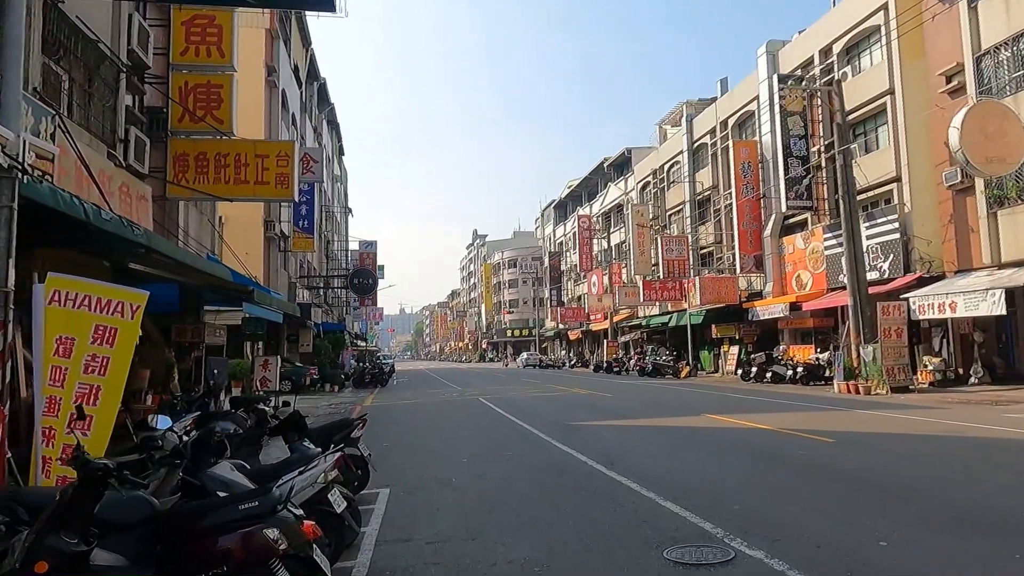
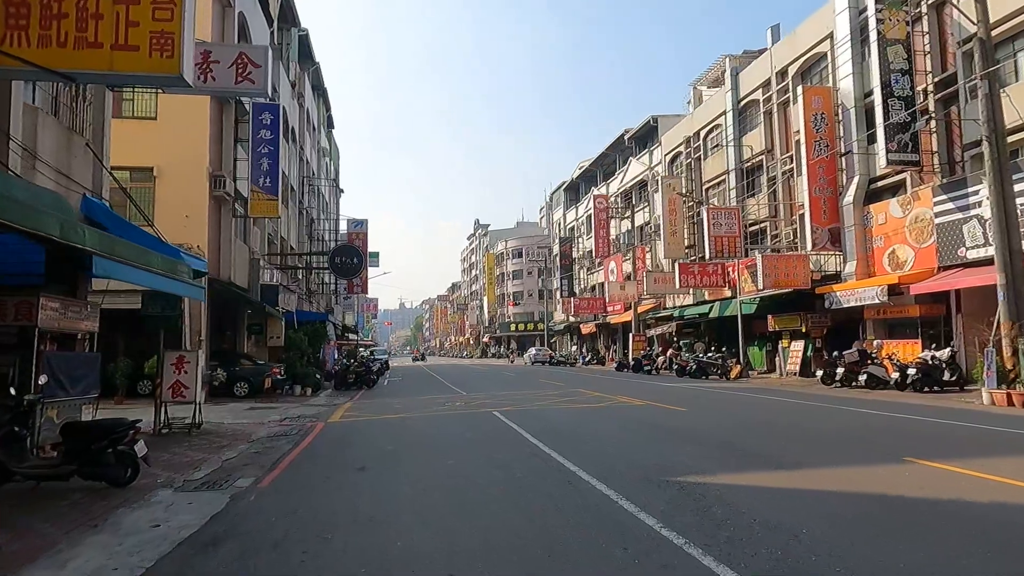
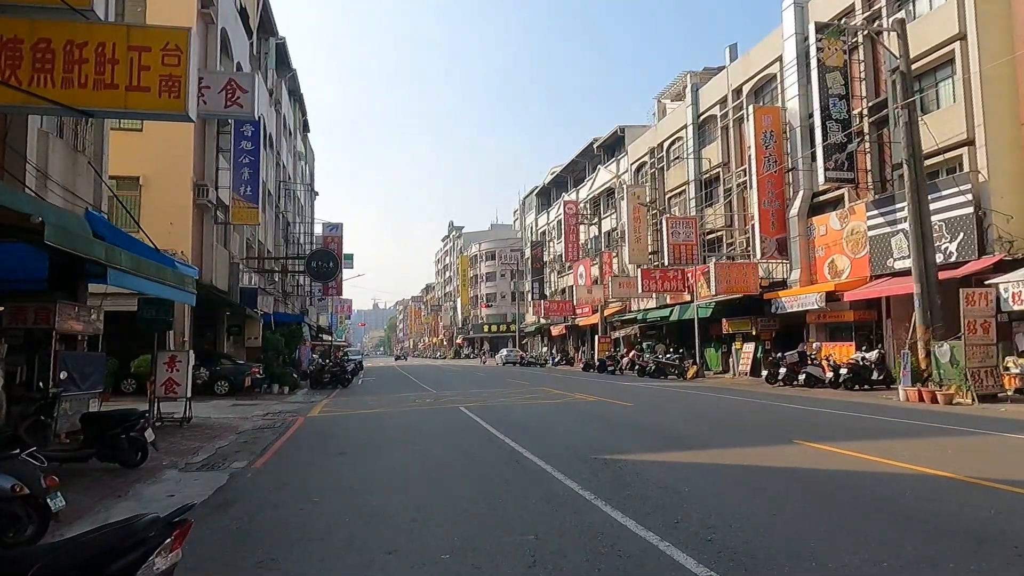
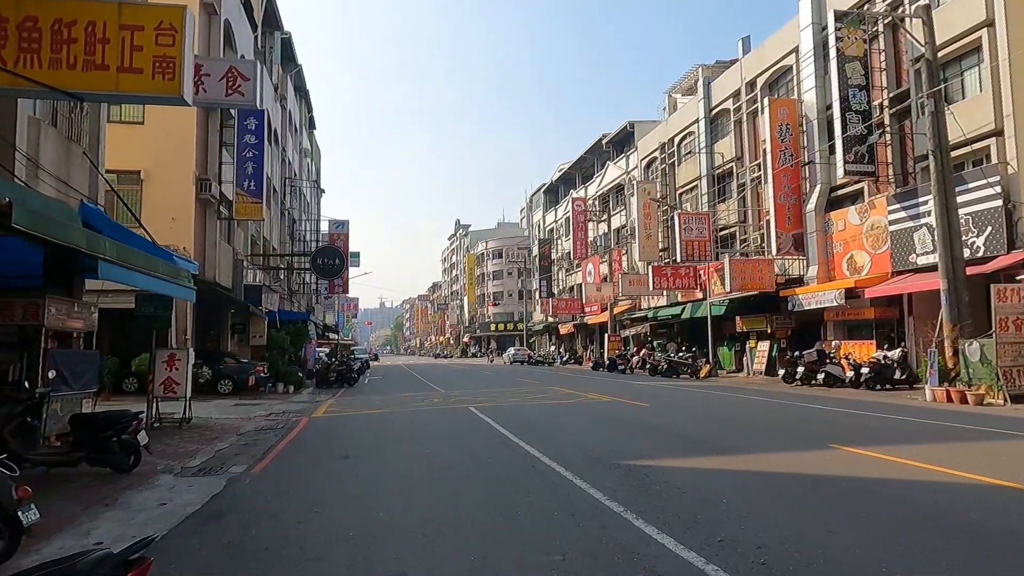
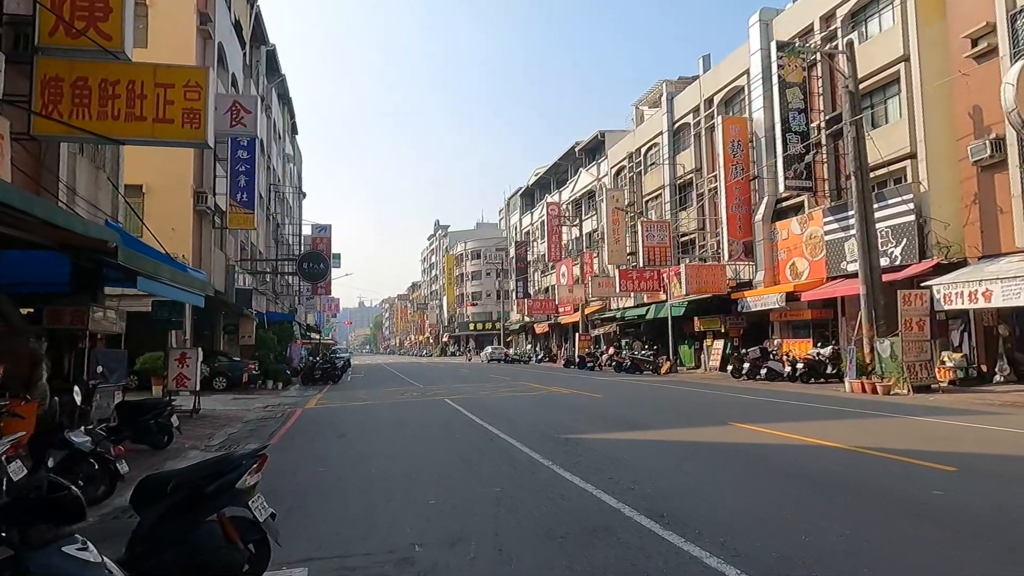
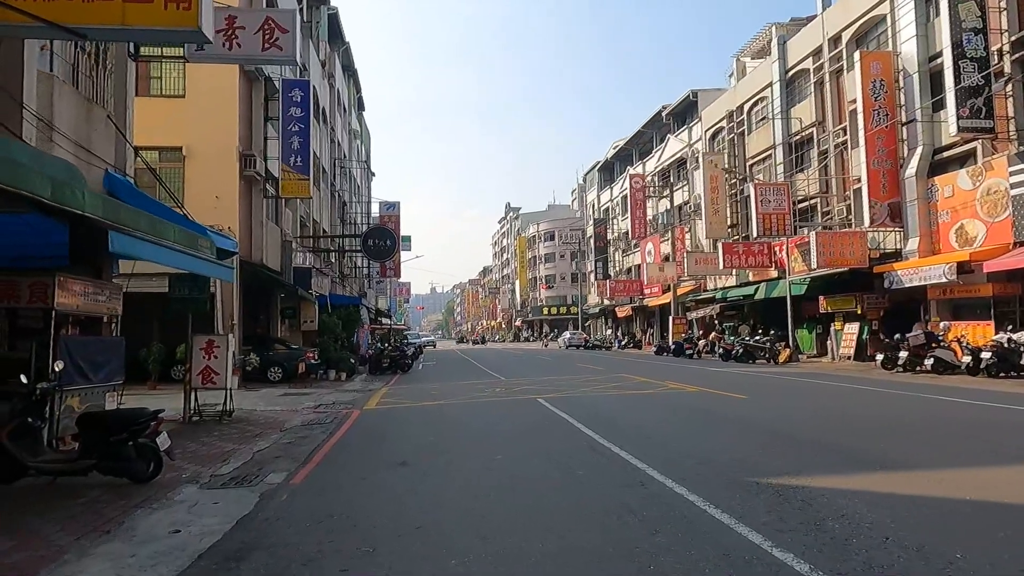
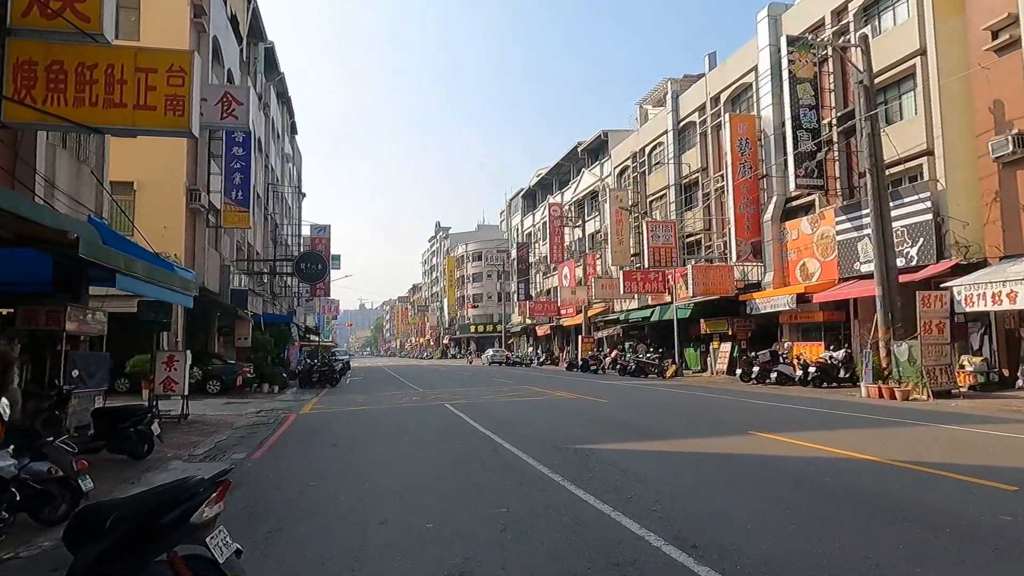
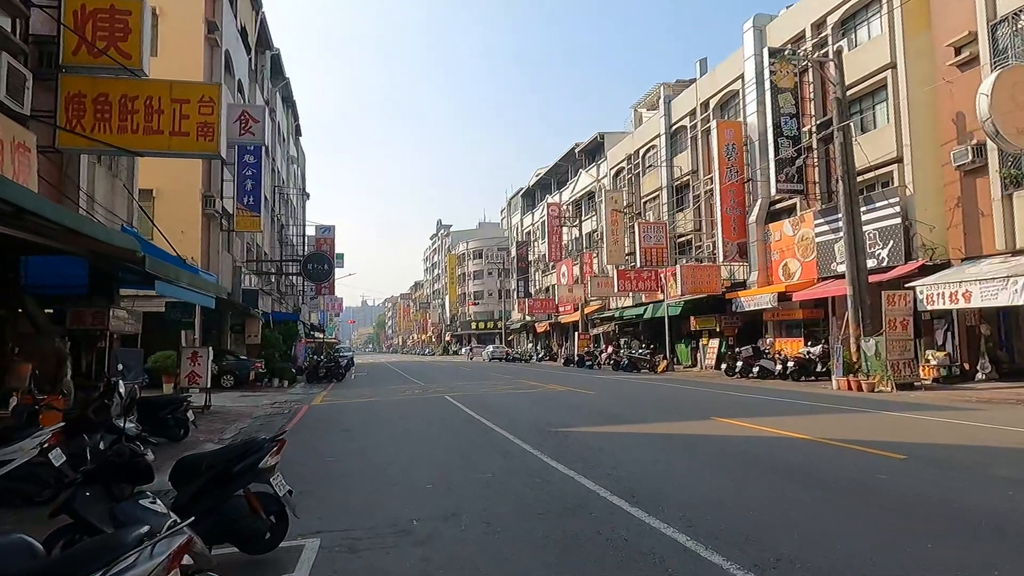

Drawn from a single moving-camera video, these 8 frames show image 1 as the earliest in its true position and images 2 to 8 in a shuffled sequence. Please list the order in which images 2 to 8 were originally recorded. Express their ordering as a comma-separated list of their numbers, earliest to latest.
8, 5, 7, 3, 4, 2, 6
